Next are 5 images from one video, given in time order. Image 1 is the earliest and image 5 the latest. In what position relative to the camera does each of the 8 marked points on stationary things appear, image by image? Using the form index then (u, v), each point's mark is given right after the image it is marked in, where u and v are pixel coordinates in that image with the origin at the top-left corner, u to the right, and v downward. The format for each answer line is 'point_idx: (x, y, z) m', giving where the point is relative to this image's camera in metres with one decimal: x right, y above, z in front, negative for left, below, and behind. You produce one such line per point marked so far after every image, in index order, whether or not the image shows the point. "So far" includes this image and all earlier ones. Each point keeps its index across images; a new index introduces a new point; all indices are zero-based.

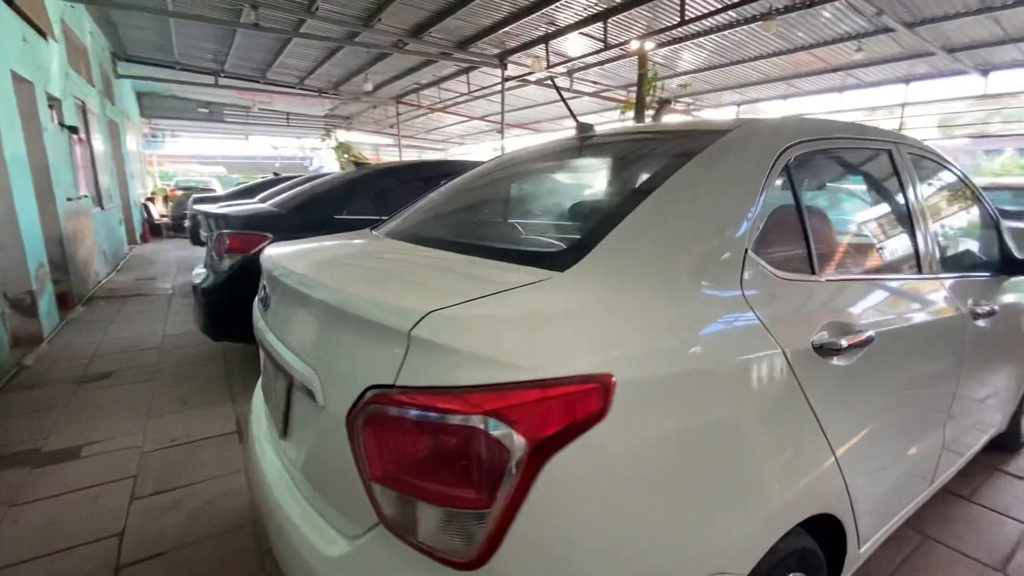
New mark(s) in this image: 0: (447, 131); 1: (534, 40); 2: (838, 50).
0: (-2.3, +5.5, +16.8) m
1: (+0.3, +3.7, +7.3) m
2: (+4.6, +3.3, +6.6) m
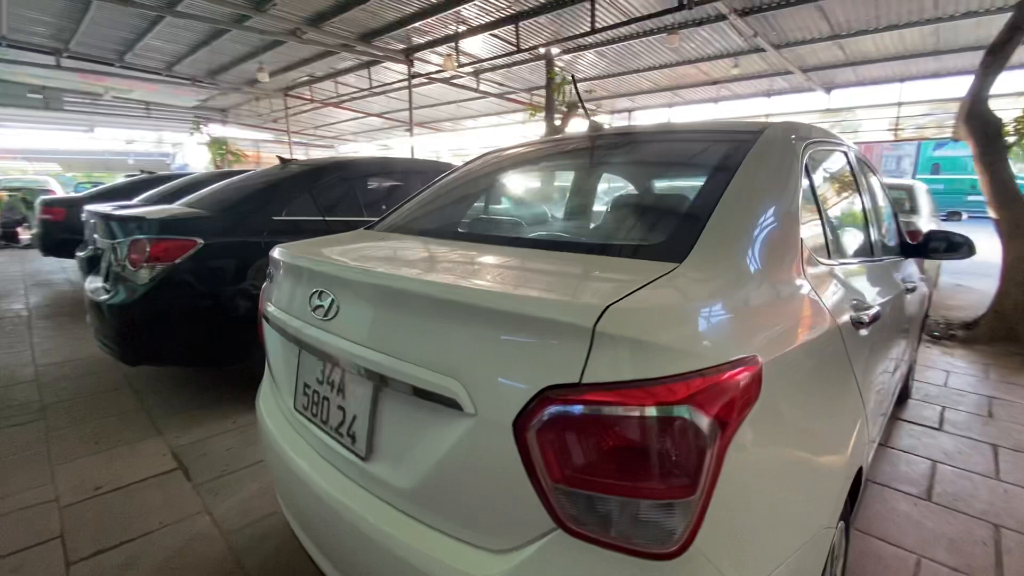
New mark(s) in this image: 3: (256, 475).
0: (-5.7, +5.3, +16.0) m
1: (-1.0, +3.7, +7.2) m
2: (+3.3, +3.5, +7.5) m
3: (-1.1, -0.8, +2.0) m
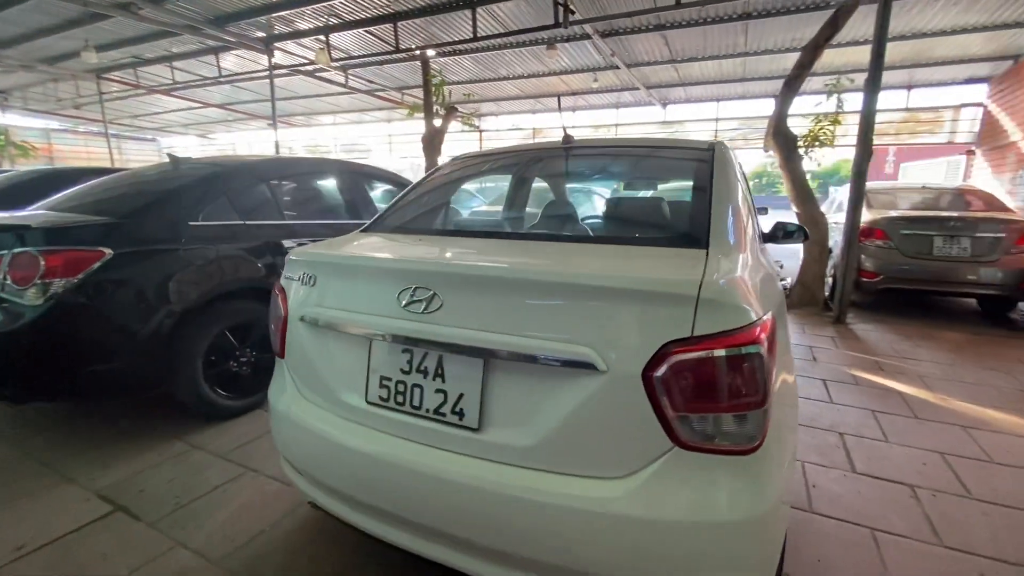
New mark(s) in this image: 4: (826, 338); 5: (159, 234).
0: (-9.9, +4.9, +13.8) m
1: (-2.8, +3.6, +6.8) m
2: (+1.2, +3.6, +8.3) m
3: (-1.1, -0.8, +1.9) m
4: (+2.7, -0.4, +4.2) m
5: (-1.7, +0.2, +2.3) m
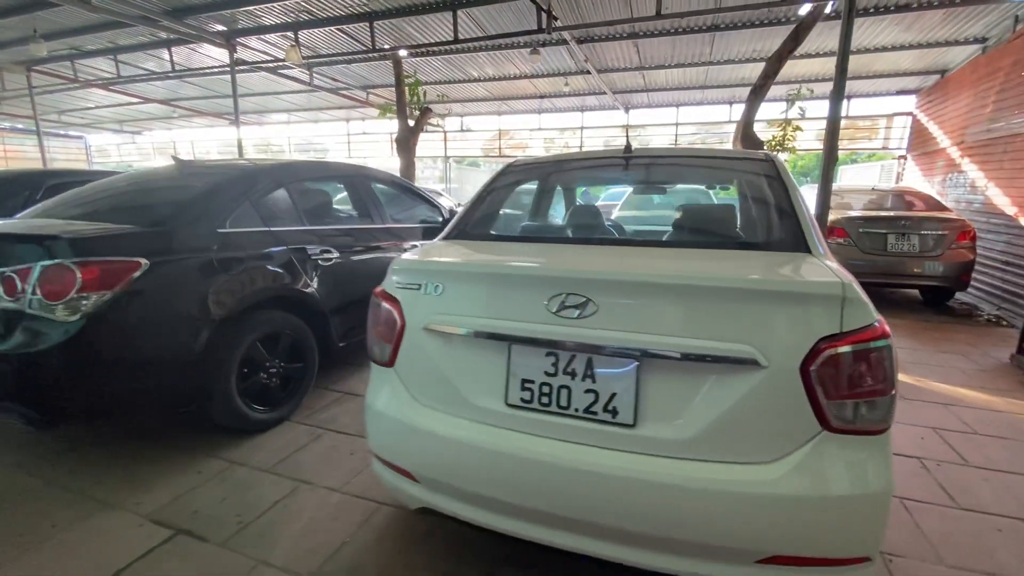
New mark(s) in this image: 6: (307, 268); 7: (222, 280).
0: (-11.0, +4.6, +12.8) m
1: (-3.2, +3.6, +6.6) m
2: (+0.7, +3.6, +8.5) m
3: (-0.9, -0.9, +1.8) m
4: (+2.7, -0.4, +4.5) m
5: (-1.5, +0.2, +2.2) m
6: (-1.1, +0.1, +2.7) m
7: (-1.3, 0.0, +2.3) m
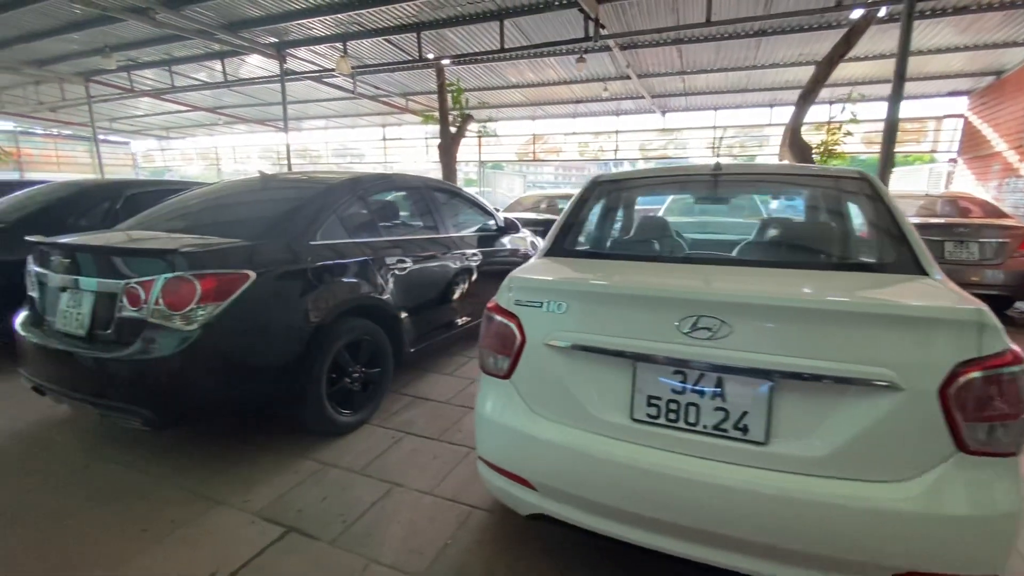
0: (-10.1, +4.6, +13.3) m
1: (-2.6, +3.5, +6.8) m
2: (+1.4, +3.6, +8.5) m
3: (-0.5, -0.9, +1.9) m
4: (+3.2, -0.5, +4.5) m
5: (-1.1, +0.2, +2.3) m
6: (-0.7, +0.1, +2.9) m
7: (-1.0, 0.0, +2.4) m
